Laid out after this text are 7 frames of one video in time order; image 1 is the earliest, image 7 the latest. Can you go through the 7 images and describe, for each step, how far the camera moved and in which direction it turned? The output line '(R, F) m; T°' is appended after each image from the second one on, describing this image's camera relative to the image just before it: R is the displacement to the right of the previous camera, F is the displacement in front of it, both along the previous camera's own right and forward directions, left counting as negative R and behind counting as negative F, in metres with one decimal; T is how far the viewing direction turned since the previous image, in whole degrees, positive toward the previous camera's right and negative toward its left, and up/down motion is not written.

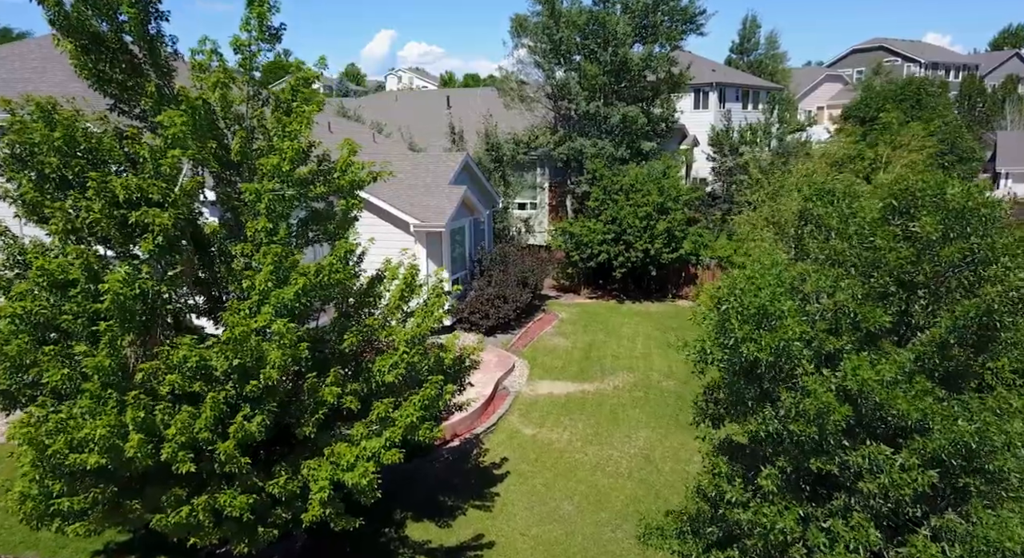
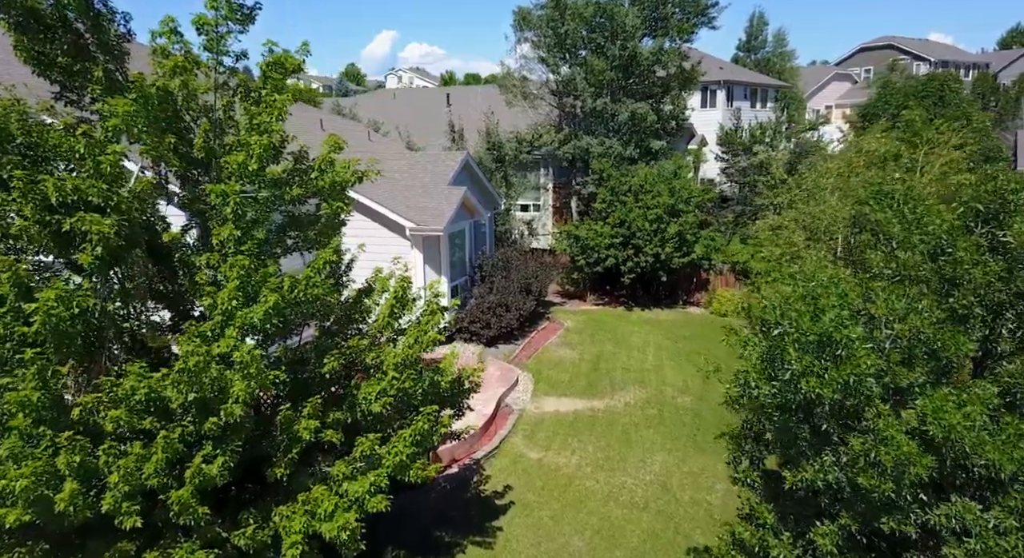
(-0.1, +1.1) m; 0°
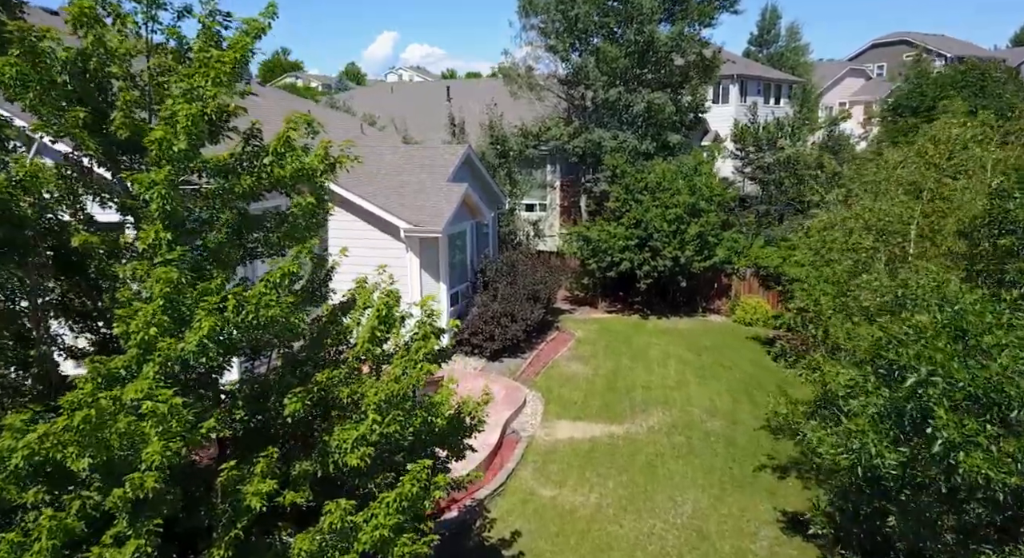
(-0.1, +1.7) m; 0°
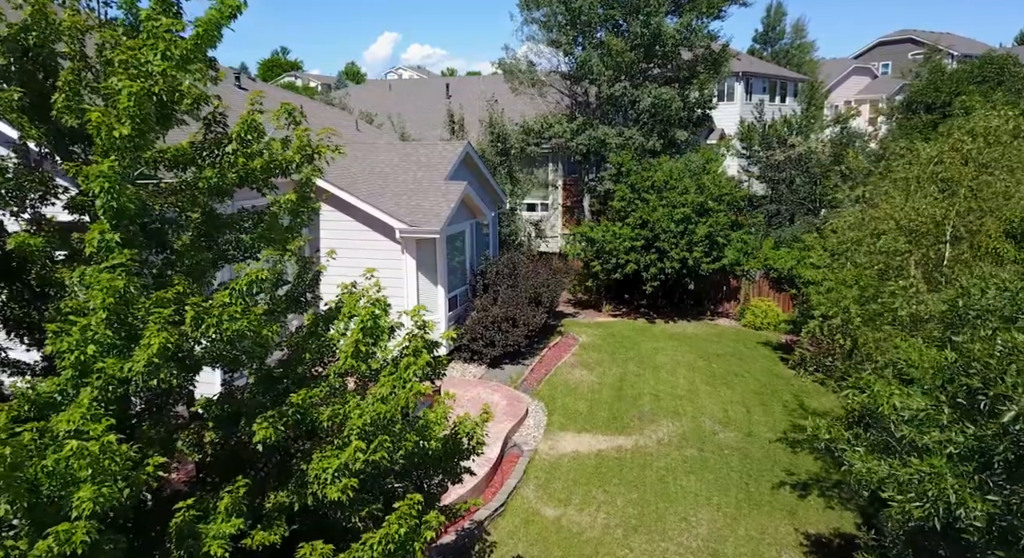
(0.0, +0.7) m; 0°
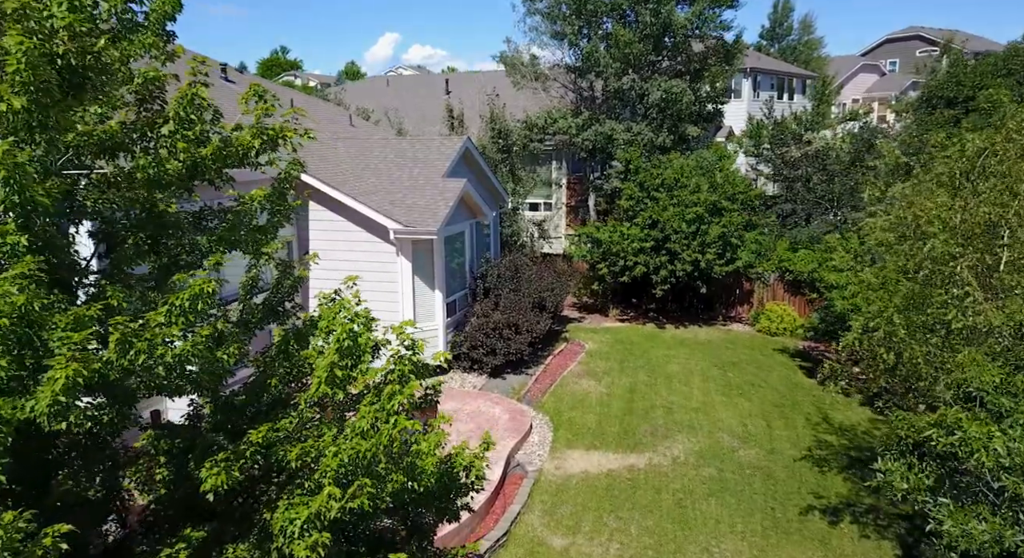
(0.0, +0.9) m; 0°
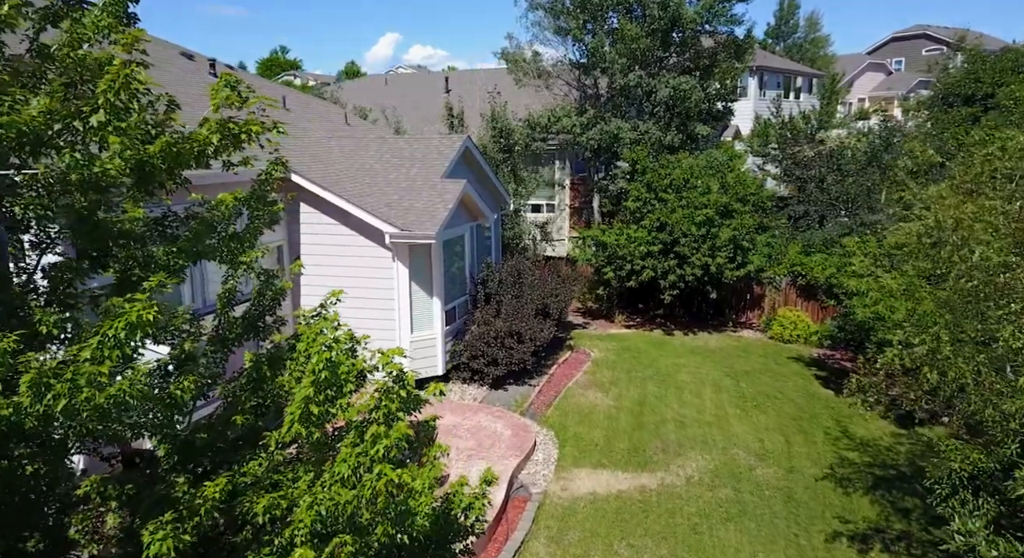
(0.0, +0.7) m; 0°
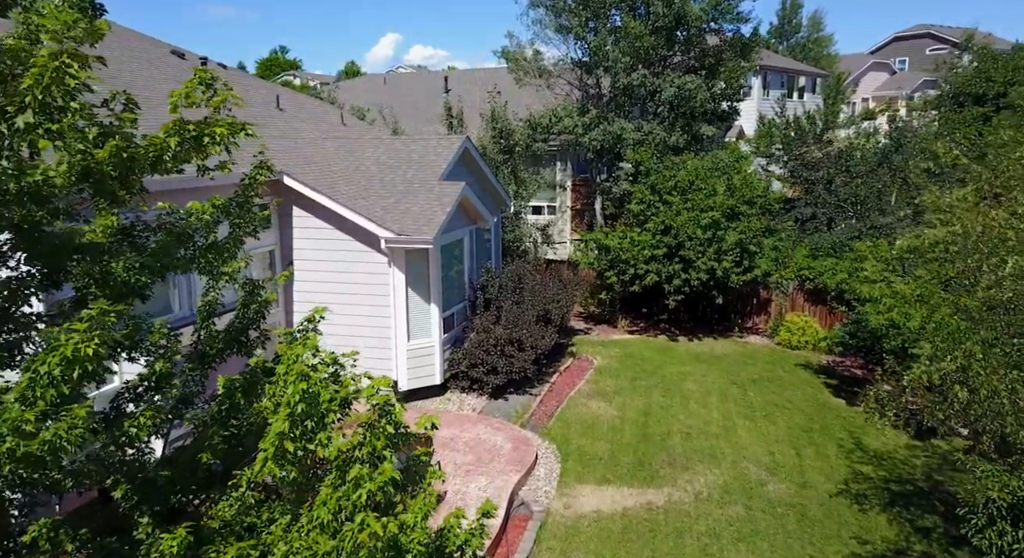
(0.0, +0.5) m; 0°
